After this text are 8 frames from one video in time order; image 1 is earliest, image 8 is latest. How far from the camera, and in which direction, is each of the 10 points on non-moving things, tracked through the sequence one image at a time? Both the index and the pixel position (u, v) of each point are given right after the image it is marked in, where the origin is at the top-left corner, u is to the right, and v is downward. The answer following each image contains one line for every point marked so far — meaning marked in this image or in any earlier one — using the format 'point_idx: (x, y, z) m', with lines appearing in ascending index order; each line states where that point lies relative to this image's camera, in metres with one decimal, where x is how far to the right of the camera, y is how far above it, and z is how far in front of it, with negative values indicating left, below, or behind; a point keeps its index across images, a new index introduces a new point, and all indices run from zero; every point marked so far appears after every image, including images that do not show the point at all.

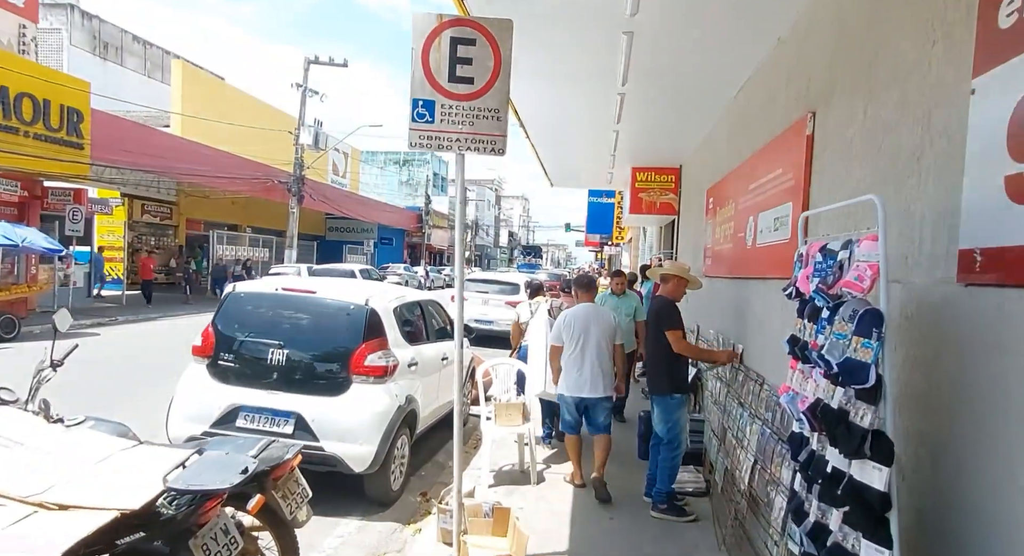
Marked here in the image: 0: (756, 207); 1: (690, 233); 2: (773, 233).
0: (+1.8, +0.5, +4.3) m
1: (+2.3, +0.6, +7.7) m
2: (+1.6, +0.3, +3.7) m
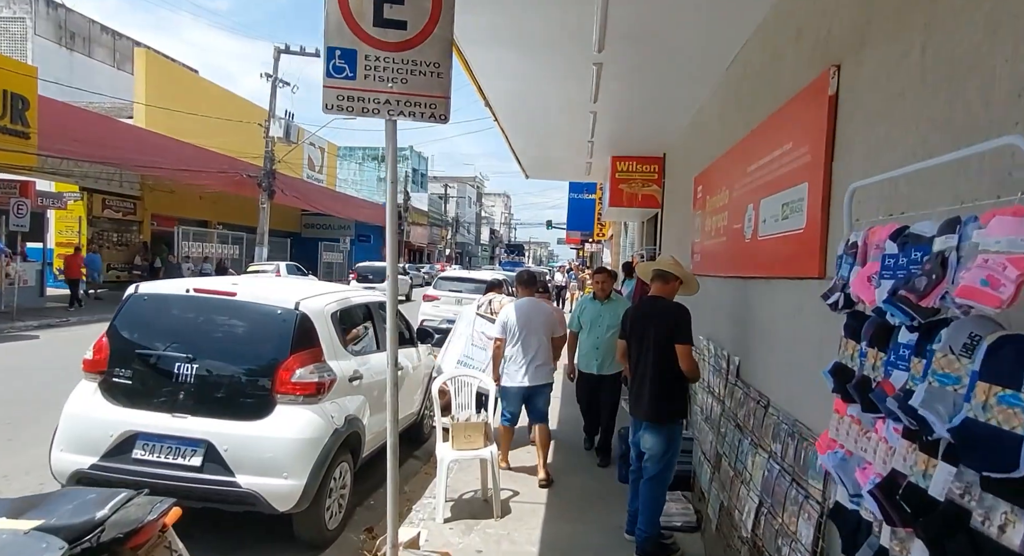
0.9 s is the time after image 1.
0: (+1.5, +0.5, +3.6) m
1: (+1.9, +0.6, +7.1) m
2: (+1.4, +0.3, +3.1) m
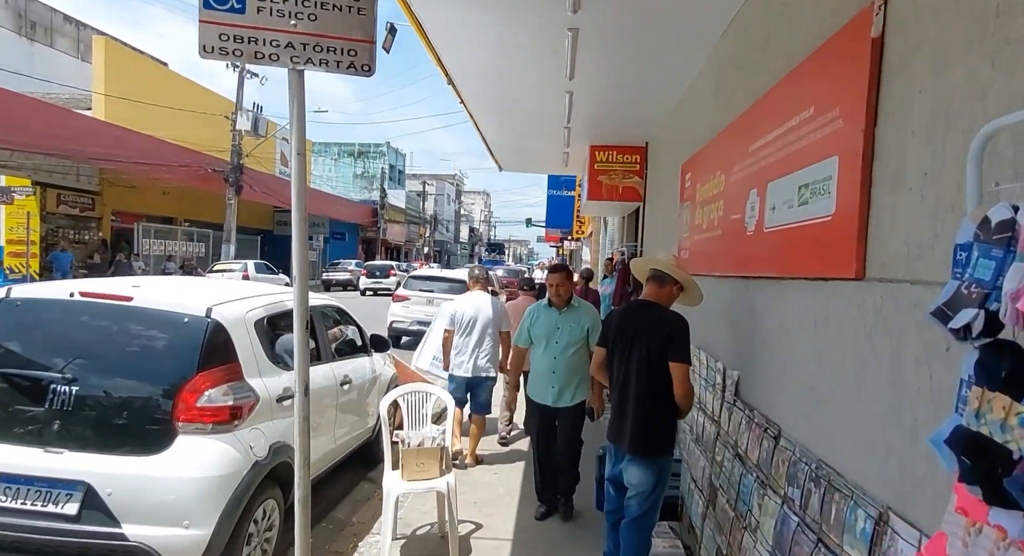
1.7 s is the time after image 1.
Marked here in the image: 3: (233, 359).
0: (+1.3, +0.5, +3.0) m
1: (+1.6, +0.6, +6.5) m
2: (+1.2, +0.3, +2.5) m
3: (-1.6, -0.5, +3.3) m
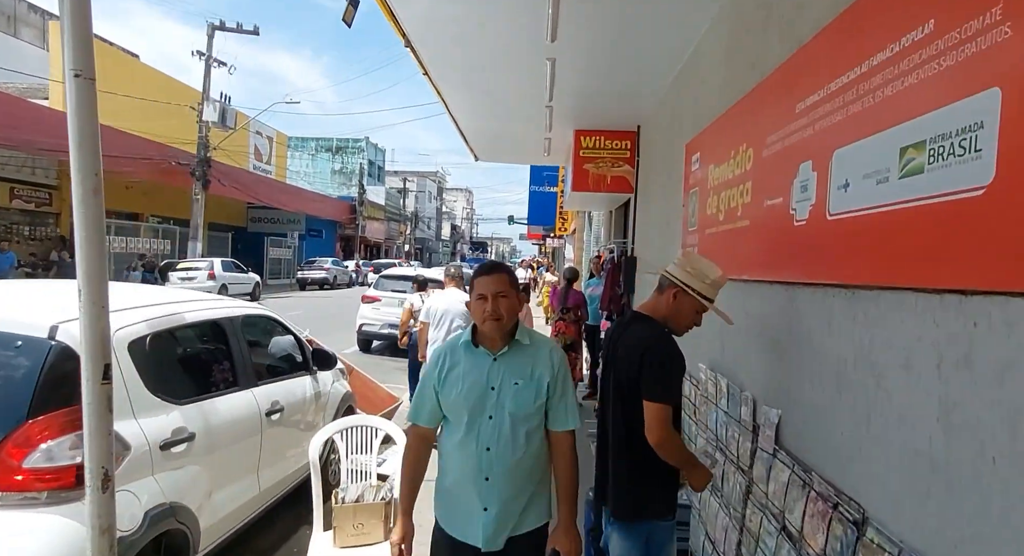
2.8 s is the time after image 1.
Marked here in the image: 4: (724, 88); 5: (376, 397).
0: (+1.1, +0.5, +2.1) m
1: (+1.4, +0.6, +5.7) m
2: (+1.0, +0.3, +1.6) m
3: (-1.7, -0.5, +2.4) m
4: (+1.3, +1.2, +3.7) m
5: (-1.6, -1.4, +6.8) m
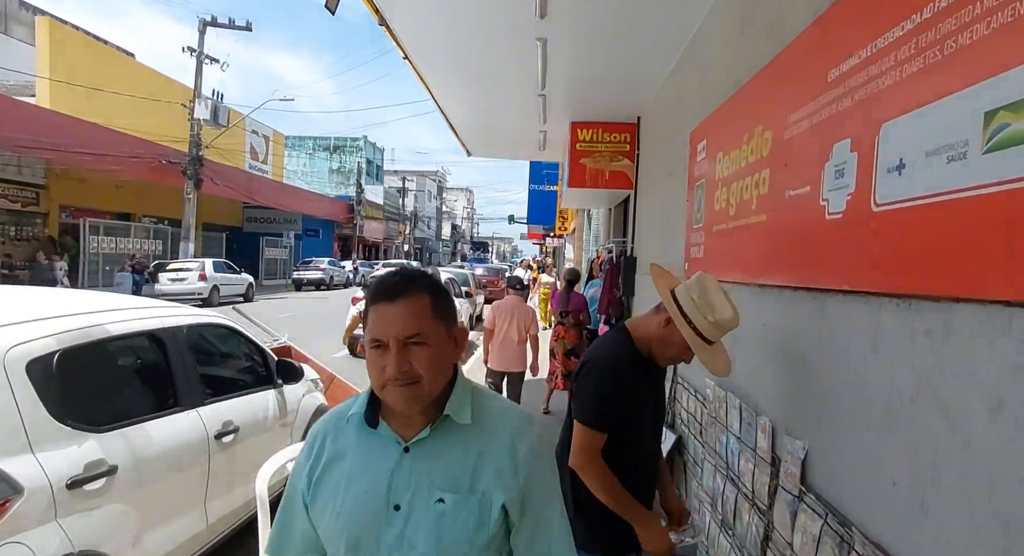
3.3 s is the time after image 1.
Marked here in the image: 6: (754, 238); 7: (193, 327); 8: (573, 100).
0: (+1.0, +0.5, +1.7) m
1: (+1.3, +0.6, +5.2) m
2: (+0.9, +0.2, +1.2) m
3: (-1.8, -0.5, +2.0) m
4: (+1.2, +1.1, +3.3) m
5: (-1.6, -1.4, +6.4) m
6: (+1.0, +0.2, +2.6) m
7: (-1.8, -0.3, +3.4) m
8: (+0.7, +1.9, +6.3) m
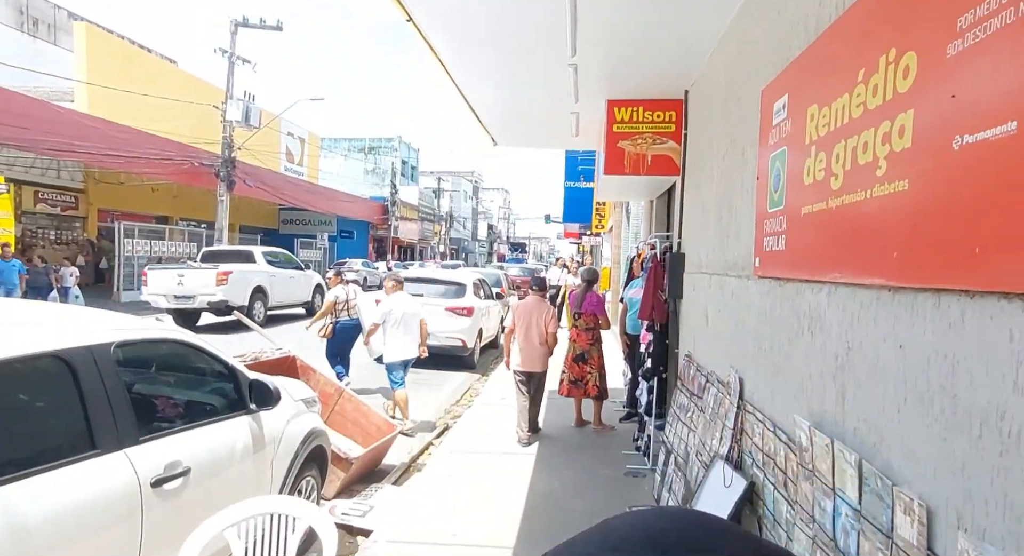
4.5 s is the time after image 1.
0: (+1.0, +0.5, +0.9) m
1: (+1.5, +0.6, +4.4) m
2: (+0.9, +0.2, +0.4) m
3: (-1.8, -0.5, +1.3) m
4: (+1.3, +1.2, +2.5) m
5: (-1.4, -1.4, +5.7) m
6: (+1.1, +0.2, +1.7) m
7: (-1.8, -0.3, +2.8) m
8: (+0.9, +1.9, +5.5) m
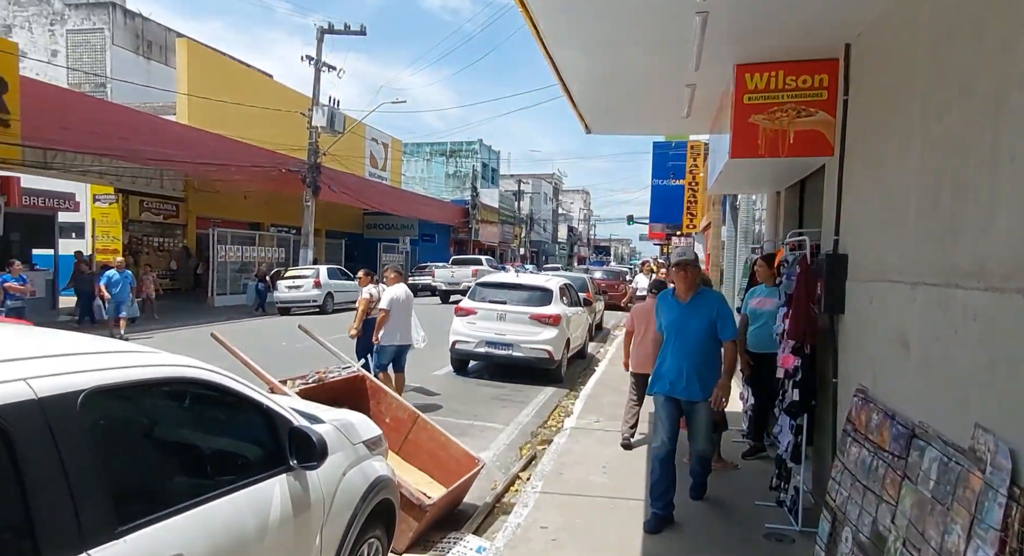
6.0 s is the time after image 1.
0: (+1.2, +0.4, -0.2) m
1: (+2.1, +0.5, +3.2) m
2: (+1.0, +0.2, -0.7) m
3: (-1.6, -0.6, +0.6) m
4: (+1.6, +1.1, +1.3) m
5: (-0.5, -1.5, +4.9) m
6: (+1.4, +0.1, +0.6) m
7: (-1.3, -0.4, +2.0) m
8: (+1.7, +1.8, +4.4) m
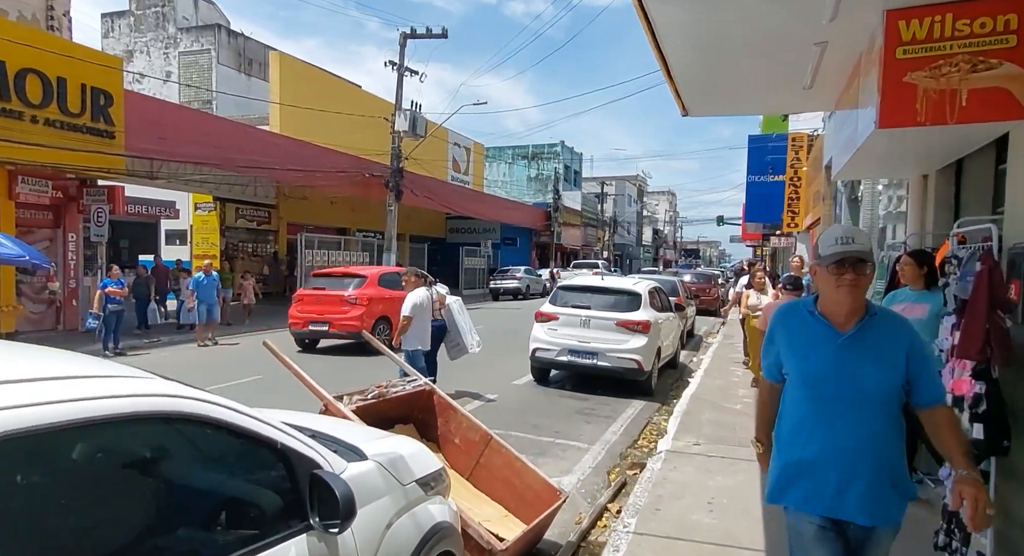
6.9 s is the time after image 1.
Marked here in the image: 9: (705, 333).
0: (+1.1, +0.5, -1.1) m
1: (+2.4, +0.5, +2.2) m
2: (+0.8, +0.2, -1.5) m
3: (-1.5, -0.6, +0.1) m
4: (+1.7, +1.1, +0.4) m
5: (+0.1, -1.5, +4.2) m
6: (+1.4, +0.1, -0.3) m
7: (-1.1, -0.4, +1.5) m
8: (+2.2, +1.8, +3.4) m
9: (+5.5, -1.5, +16.9) m
